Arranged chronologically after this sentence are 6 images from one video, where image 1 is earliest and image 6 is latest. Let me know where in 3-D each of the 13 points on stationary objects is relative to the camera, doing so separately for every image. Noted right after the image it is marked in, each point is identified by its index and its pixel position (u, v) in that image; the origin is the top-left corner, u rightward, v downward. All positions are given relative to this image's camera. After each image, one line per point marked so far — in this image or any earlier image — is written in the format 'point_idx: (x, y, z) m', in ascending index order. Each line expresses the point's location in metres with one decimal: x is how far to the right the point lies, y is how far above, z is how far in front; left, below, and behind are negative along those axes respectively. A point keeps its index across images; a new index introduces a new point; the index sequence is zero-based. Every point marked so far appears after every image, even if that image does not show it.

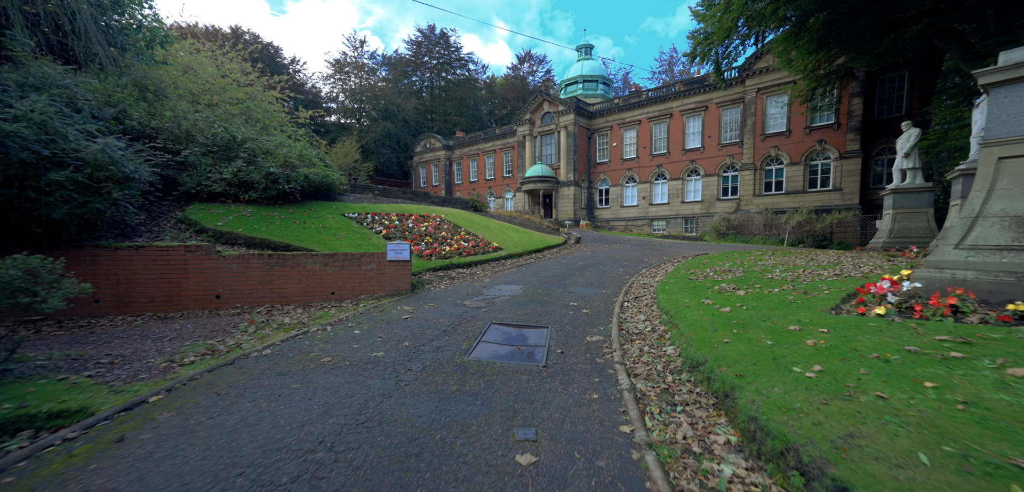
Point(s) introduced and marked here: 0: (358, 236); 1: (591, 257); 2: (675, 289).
0: (-4.7, +0.3, +11.9) m
1: (+3.7, -0.6, +18.8) m
2: (+3.7, -1.0, +9.0) m
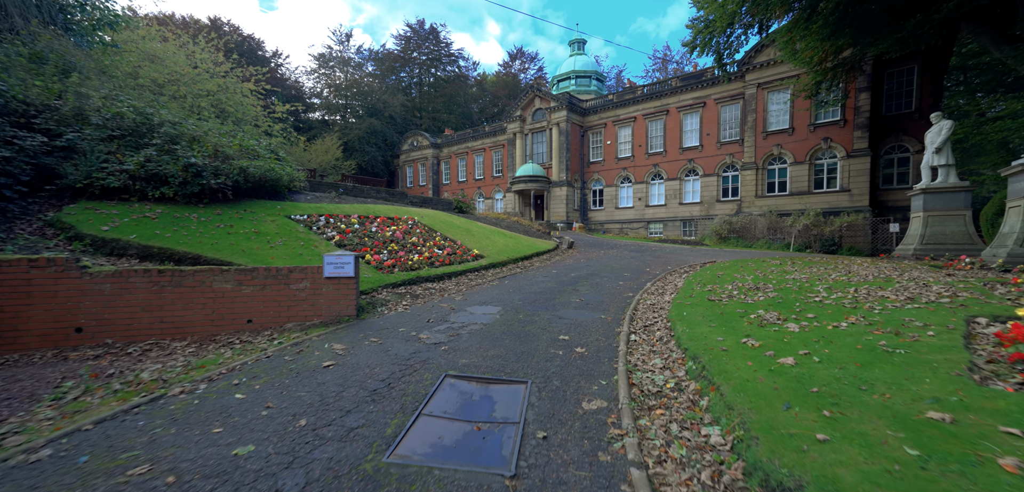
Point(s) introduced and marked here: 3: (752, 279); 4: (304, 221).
0: (-5.2, 0.0, +9.7) m
1: (+3.1, -0.9, +16.8) m
2: (+3.2, -1.3, +6.9) m
3: (+6.4, -0.9, +10.5) m
4: (-6.1, +0.8, +11.3) m
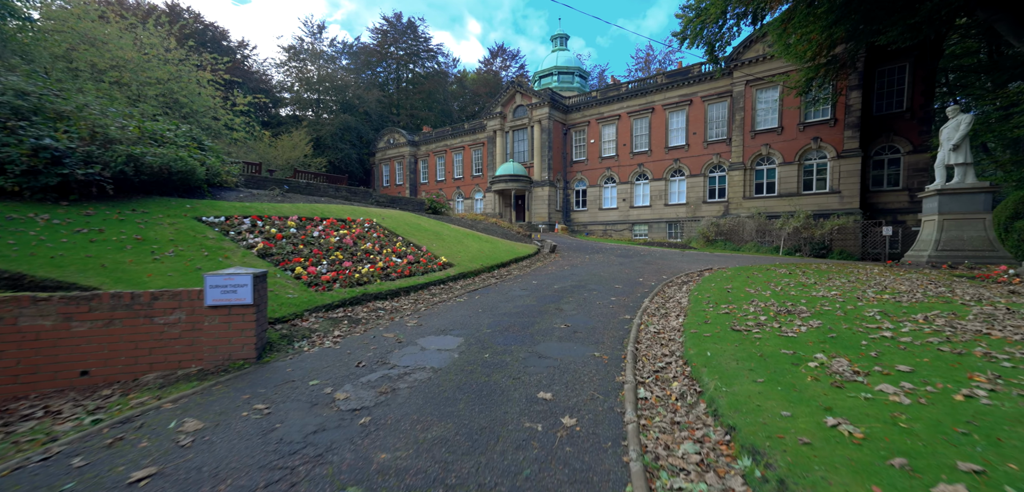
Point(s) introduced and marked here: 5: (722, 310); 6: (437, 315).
0: (-5.8, -0.2, +7.3) m
1: (+2.1, -1.1, +14.8) m
2: (+2.7, -1.5, +5.0) m
3: (+5.7, -1.1, +8.7) m
4: (-6.8, +0.5, +9.0) m
5: (+4.2, -1.3, +7.8) m
6: (-1.7, -1.5, +8.6) m
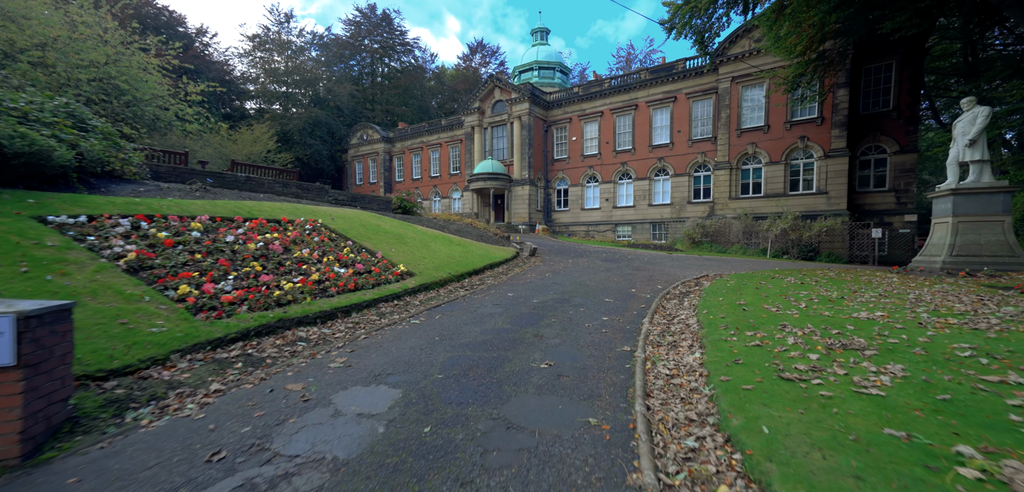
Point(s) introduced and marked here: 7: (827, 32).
0: (-6.3, -0.3, +5.0) m
1: (+1.2, -1.2, +12.9) m
2: (+2.3, -1.7, +3.1) m
3: (+5.1, -1.3, +7.0) m
4: (-7.4, +0.4, +6.6) m
5: (+3.6, -1.4, +6.0) m
6: (-2.2, -1.7, +6.5) m
7: (+15.8, +10.8, +19.8) m
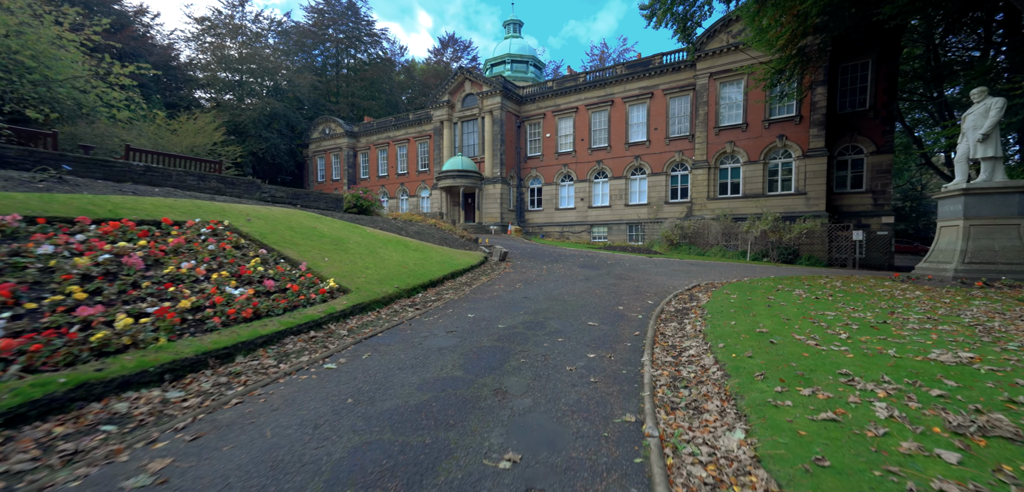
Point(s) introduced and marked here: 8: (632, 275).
0: (-6.8, -0.5, +2.3) m
1: (+0.2, -1.4, +10.7) m
2: (+1.9, -1.9, +1.0) m
3: (+4.5, -1.5, +5.0) m
4: (-7.9, +0.2, +3.8) m
5: (+3.1, -1.6, +4.0) m
6: (-2.8, -1.9, +4.1) m
7: (+14.3, +10.6, +18.5) m
8: (+4.5, -1.1, +14.7) m
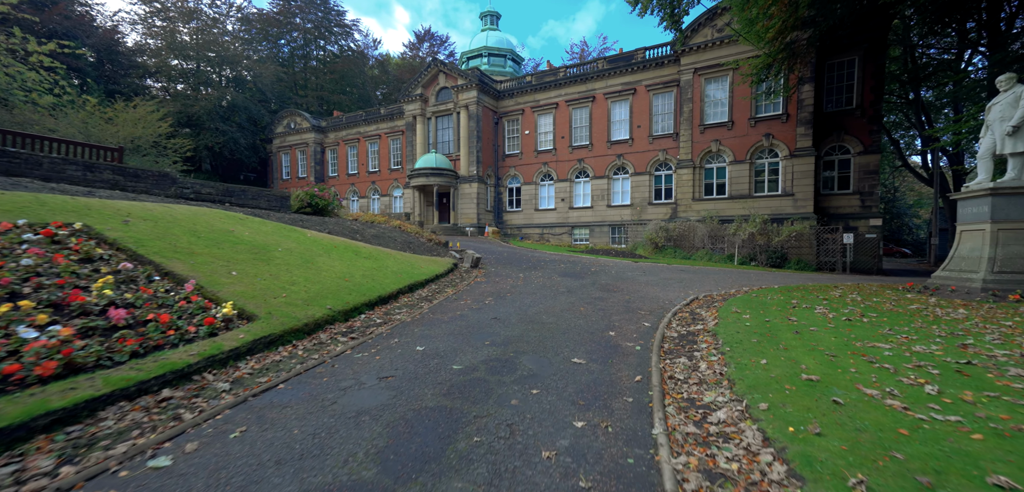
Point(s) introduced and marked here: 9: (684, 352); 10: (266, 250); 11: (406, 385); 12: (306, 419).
0: (-7.2, -0.7, -0.2) m
1: (-0.6, -1.6, +8.5) m
2: (+1.7, -2.1, -1.1) m
3: (+4.0, -1.7, +3.1) m
4: (-8.4, 0.0, +1.2) m
5: (+2.6, -1.8, +1.9) m
6: (-3.3, -2.1, +1.8) m
7: (+13.1, +10.4, +17.0) m
8: (+3.5, -1.3, +12.7) m
9: (+3.0, -1.7, +6.8) m
10: (-6.2, -0.1, +9.8) m
11: (-1.5, -1.9, +5.5) m
12: (-2.4, -2.0, +4.6) m
